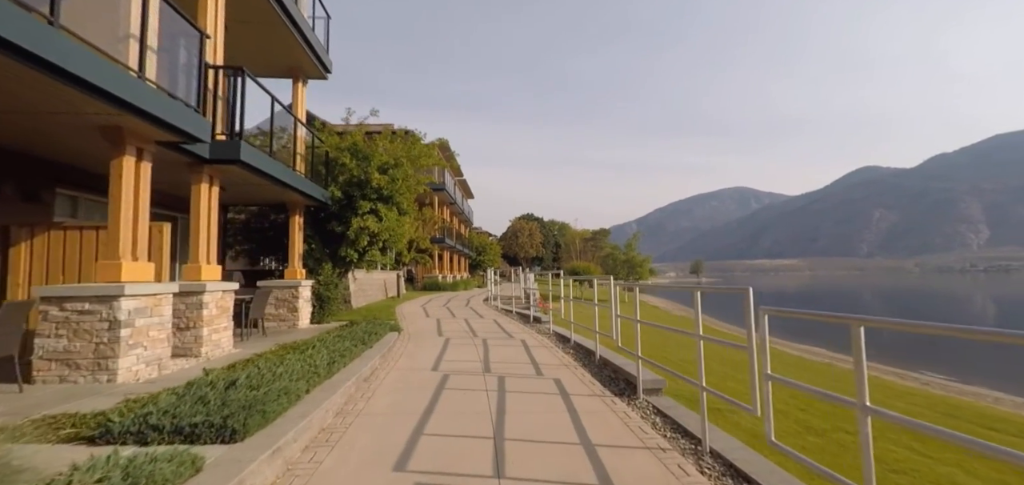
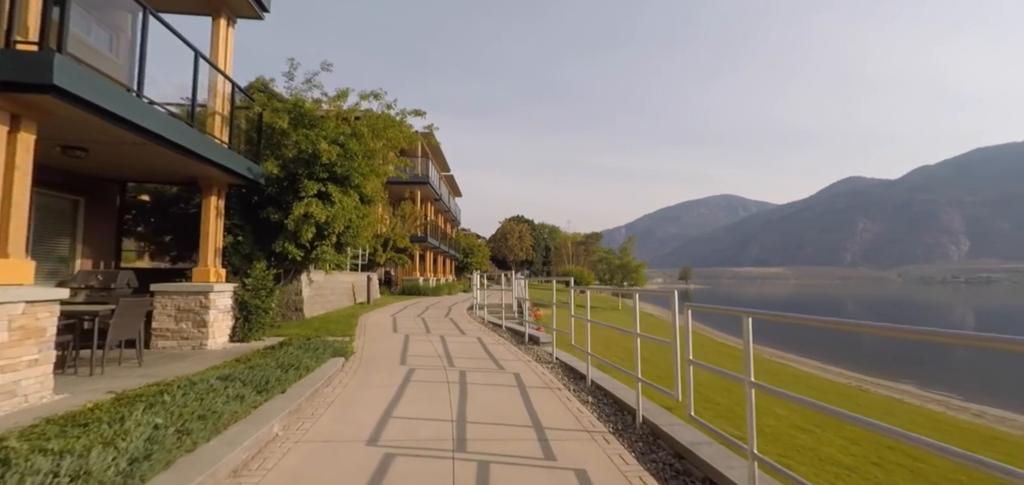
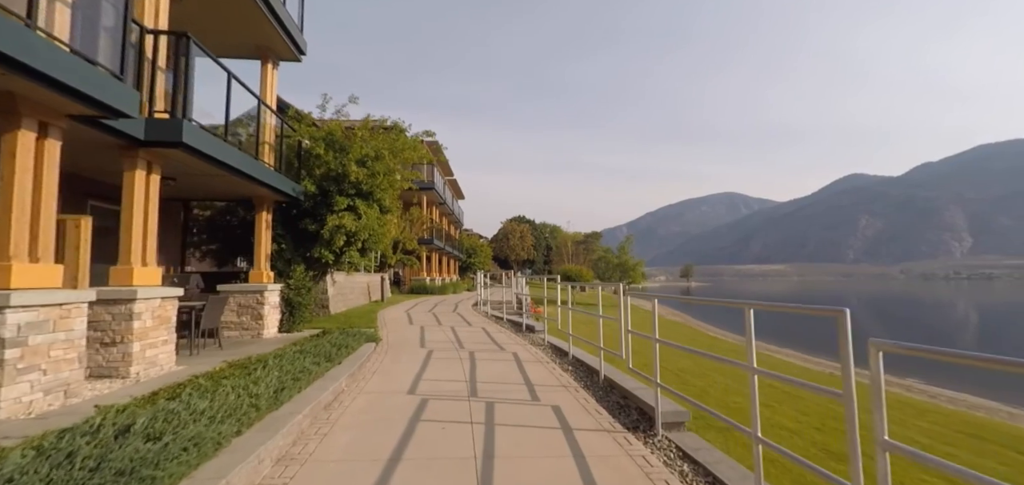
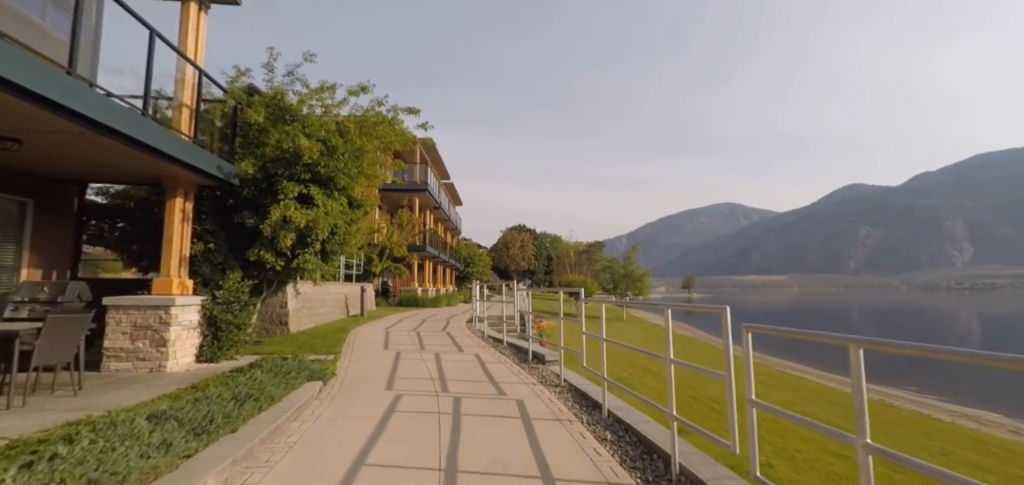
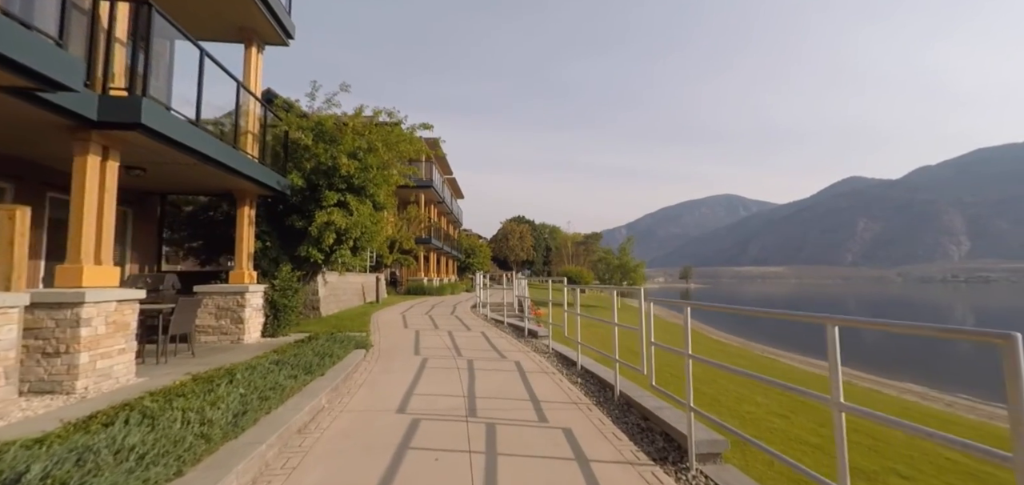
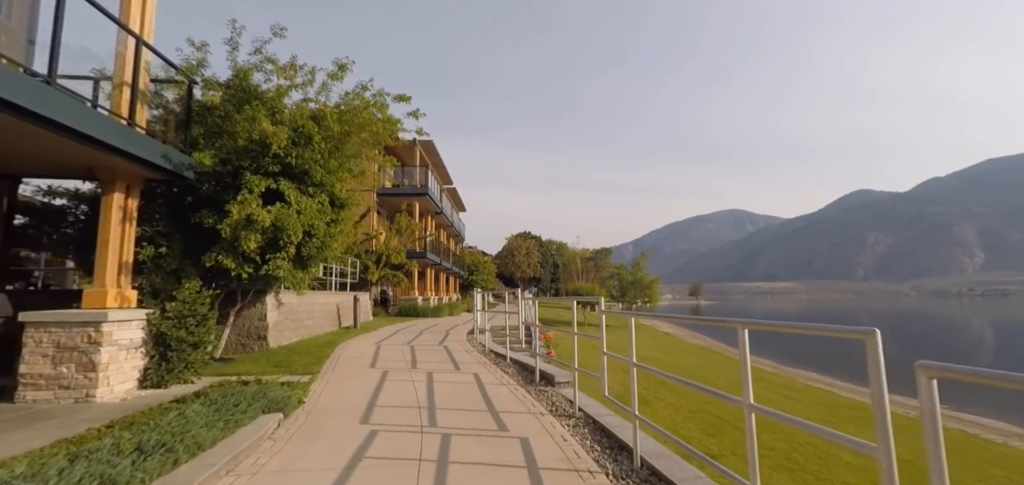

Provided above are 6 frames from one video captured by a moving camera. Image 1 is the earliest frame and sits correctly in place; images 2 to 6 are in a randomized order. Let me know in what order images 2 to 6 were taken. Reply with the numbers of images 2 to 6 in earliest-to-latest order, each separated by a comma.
3, 5, 2, 4, 6
